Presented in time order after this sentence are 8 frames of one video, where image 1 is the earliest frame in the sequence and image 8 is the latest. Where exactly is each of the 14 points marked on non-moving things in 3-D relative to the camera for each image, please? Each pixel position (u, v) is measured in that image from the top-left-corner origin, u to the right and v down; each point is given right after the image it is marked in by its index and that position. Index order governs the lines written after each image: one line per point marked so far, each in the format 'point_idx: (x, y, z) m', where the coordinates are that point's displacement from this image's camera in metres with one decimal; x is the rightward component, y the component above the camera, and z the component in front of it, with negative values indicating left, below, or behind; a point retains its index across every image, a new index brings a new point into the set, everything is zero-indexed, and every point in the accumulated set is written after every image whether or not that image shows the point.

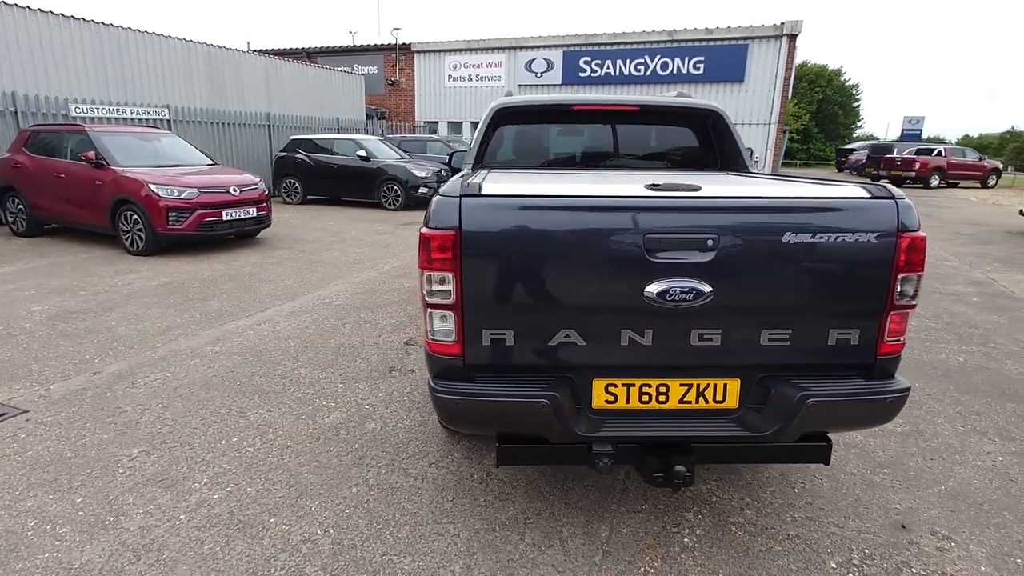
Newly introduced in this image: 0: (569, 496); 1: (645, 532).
0: (+0.3, -1.0, +2.7) m
1: (+0.6, -1.1, +2.4) m
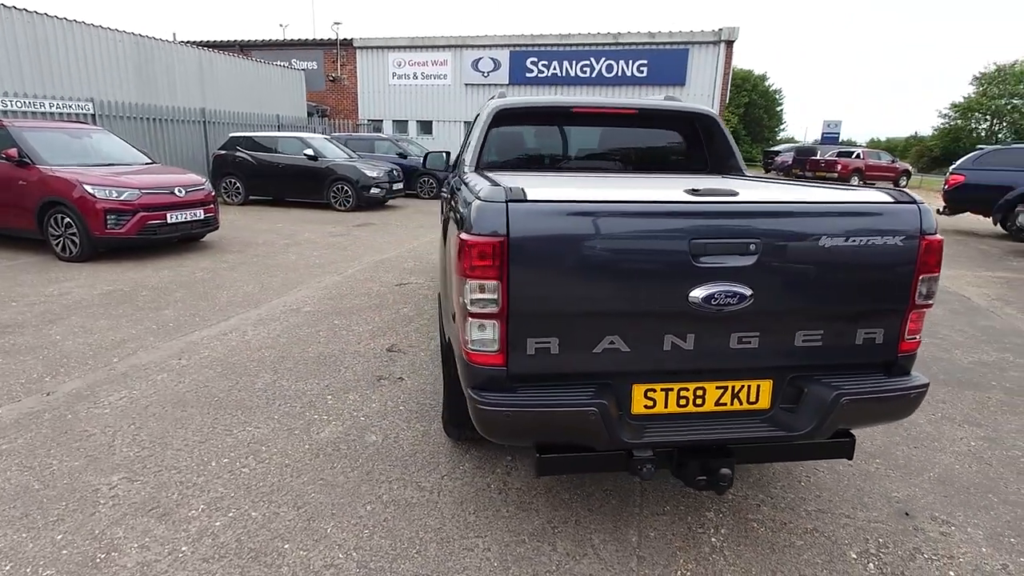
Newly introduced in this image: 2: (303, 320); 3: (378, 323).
0: (+0.4, -1.0, +2.6) m
1: (+0.7, -1.1, +2.4) m
2: (-1.9, -0.3, +5.2) m
3: (-1.2, -0.3, +5.2) m
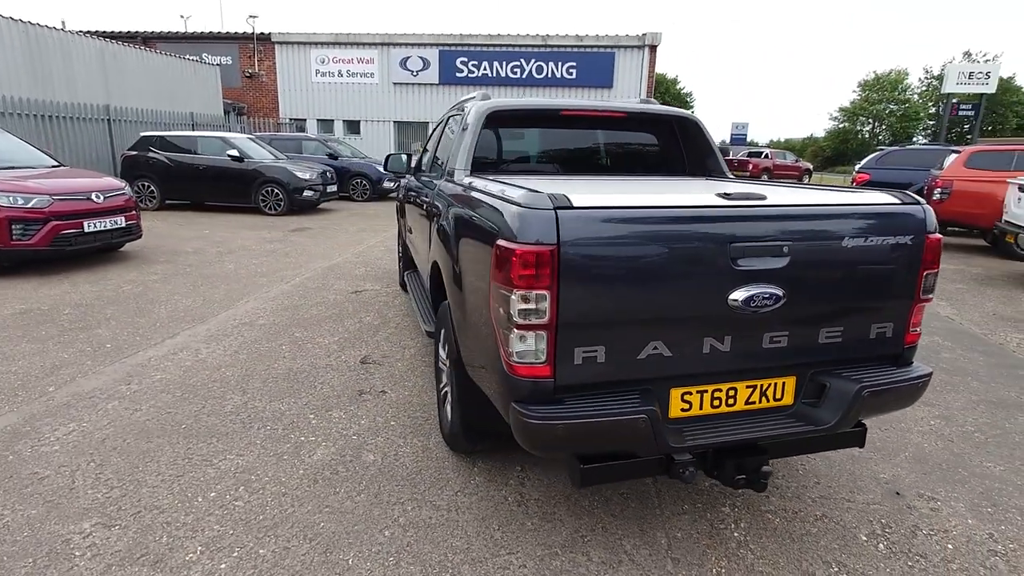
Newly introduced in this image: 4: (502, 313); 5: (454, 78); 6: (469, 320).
0: (+0.5, -1.0, +2.6) m
1: (+0.8, -1.1, +2.5) m
2: (-2.2, -0.4, +4.9) m
3: (-1.5, -0.4, +4.9) m
4: (0.0, -0.1, +2.0) m
5: (-2.0, +7.3, +19.3) m
6: (-0.2, -0.1, +2.4) m
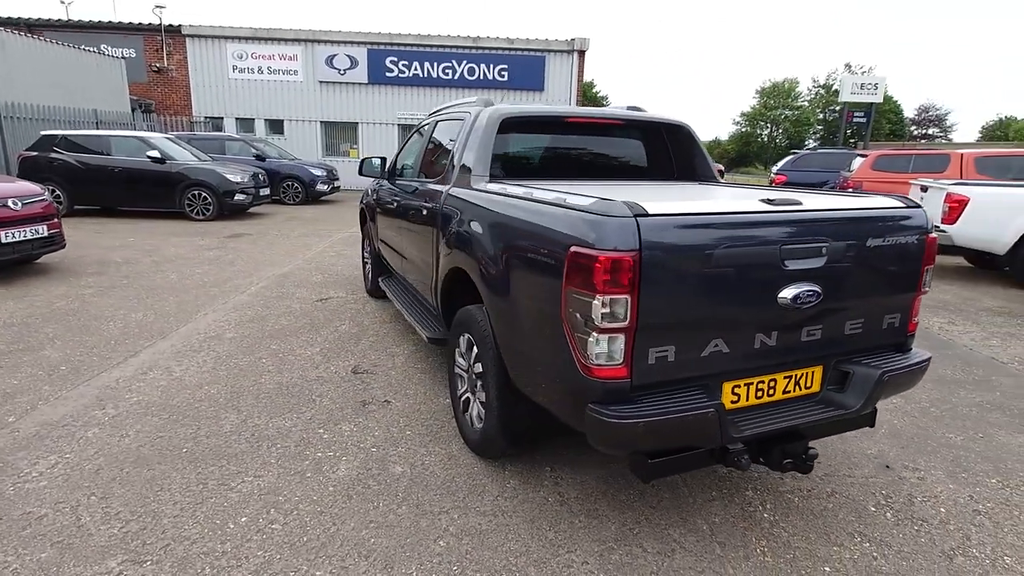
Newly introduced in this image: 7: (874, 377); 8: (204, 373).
0: (+0.7, -1.0, +2.7) m
1: (+1.1, -1.1, +2.6) m
2: (-2.3, -0.5, +4.6) m
3: (-1.6, -0.5, +4.7) m
4: (+0.2, -0.1, +2.0) m
5: (-4.4, +7.1, +19.0) m
6: (0.0, -0.2, +2.4) m
7: (+1.6, -0.4, +2.4) m
8: (-2.2, -0.6, +4.1) m
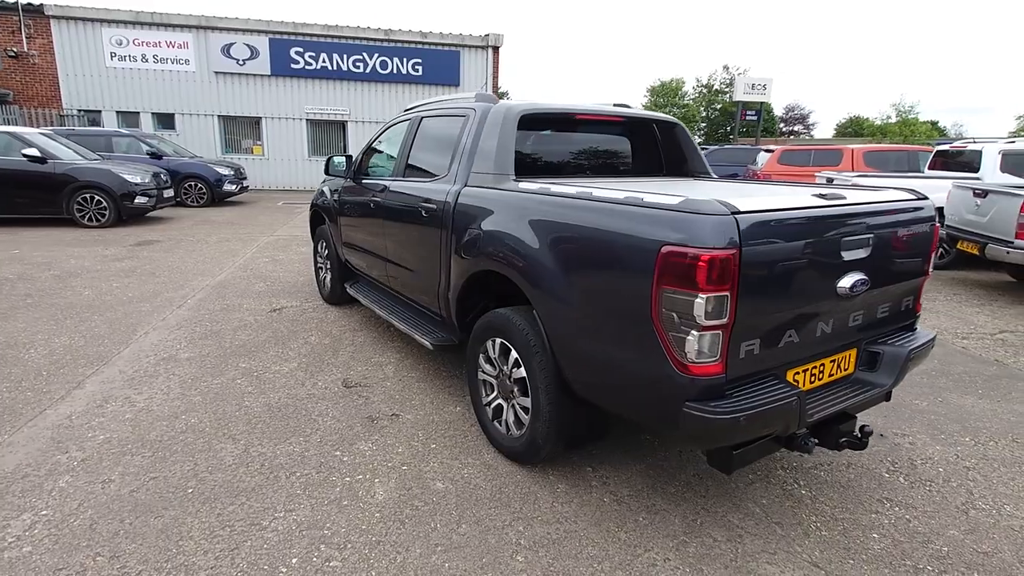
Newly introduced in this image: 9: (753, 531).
0: (+0.9, -1.0, +2.8) m
1: (+1.3, -1.0, +2.8) m
2: (-2.3, -0.6, +4.1) m
3: (-1.7, -0.5, +4.4) m
4: (+0.6, -0.1, +2.0) m
5: (-7.2, +7.0, +17.8) m
6: (+0.3, -0.2, +2.4) m
7: (+1.8, -0.3, +2.6) m
8: (-2.2, -0.7, +3.6) m
9: (+1.1, -1.1, +2.5) m
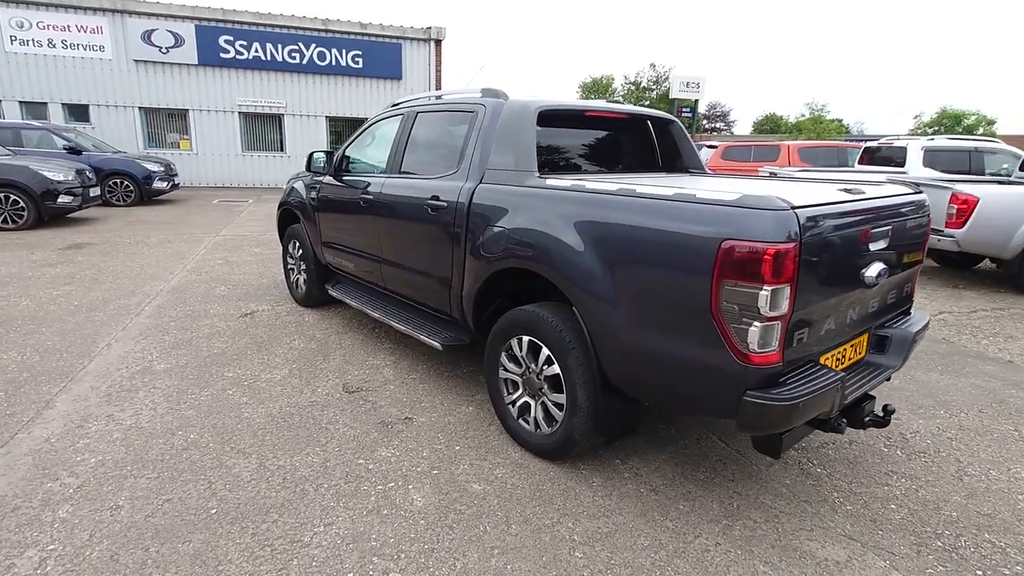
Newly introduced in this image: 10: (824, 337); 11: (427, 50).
0: (+1.1, -1.0, +2.9) m
1: (+1.5, -1.0, +2.9) m
2: (-2.3, -0.6, +3.8) m
3: (-1.7, -0.6, +4.2) m
4: (+0.8, -0.1, +2.1) m
5: (-8.9, +6.9, +16.8) m
6: (+0.5, -0.1, +2.4) m
7: (+2.0, -0.3, +2.8) m
8: (-2.1, -0.8, +3.4) m
9: (+1.3, -1.0, +2.6) m
10: (+1.3, -0.2, +2.4) m
11: (-2.8, +7.9, +18.6) m
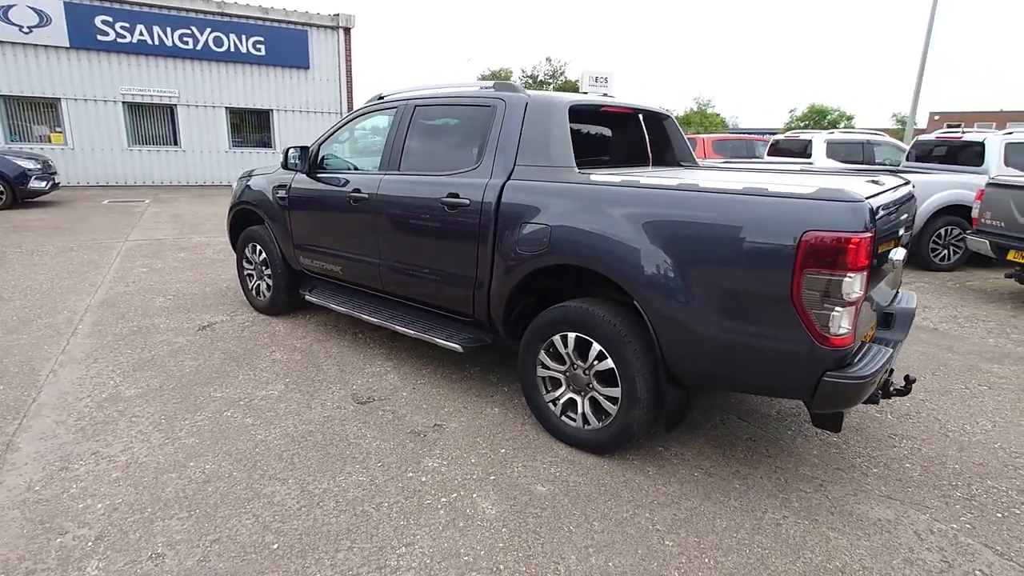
0: (+1.4, -0.9, +3.1) m
1: (+1.8, -0.9, +3.2) m
2: (-2.2, -0.7, +3.4) m
3: (-1.6, -0.6, +3.9) m
4: (+1.2, 0.0, +2.2) m
5: (-11.2, +6.6, +15.0) m
6: (+0.9, -0.1, +2.5) m
7: (+2.2, -0.1, +3.2) m
8: (-1.9, -0.8, +3.0) m
9: (+1.6, -1.0, +2.9) m
10: (+1.7, -0.1, +2.6) m
11: (-5.6, +7.9, +17.7) m
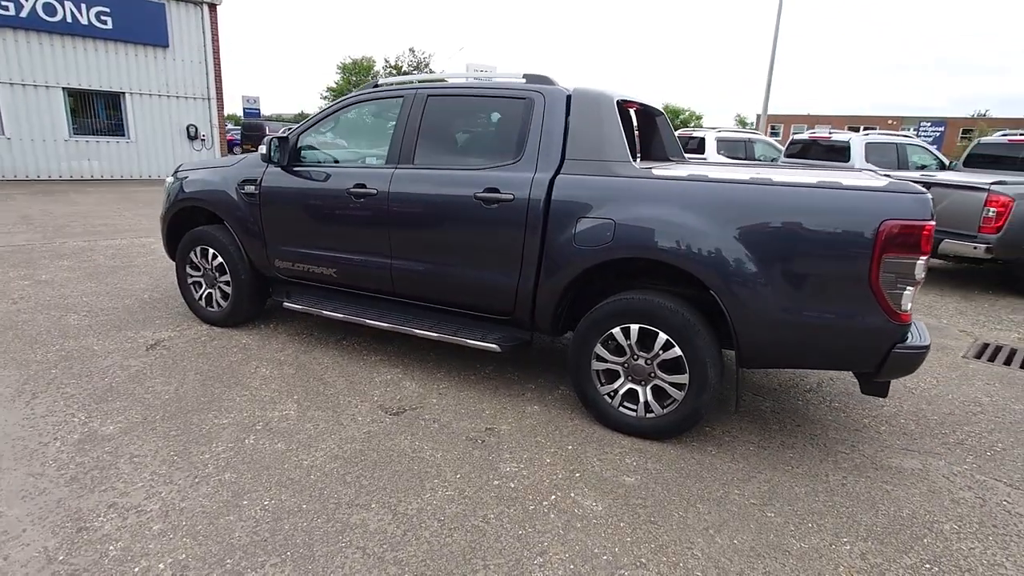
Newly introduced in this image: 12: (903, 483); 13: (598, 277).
0: (+1.7, -0.8, +3.4) m
1: (+2.0, -0.8, +3.6) m
2: (-1.8, -0.8, +2.9) m
3: (-1.4, -0.7, +3.5) m
4: (+1.7, 0.0, +2.5) m
5: (-13.6, +6.1, +11.9) m
6: (+1.3, 0.0, +2.7) m
7: (+2.5, 0.0, +3.7) m
8: (-1.4, -0.9, +2.5) m
9: (+2.0, -0.9, +3.2) m
10: (+2.0, 0.0, +3.0) m
11: (-8.9, +7.7, +15.9) m
12: (+2.0, -1.0, +2.8) m
13: (+0.5, +0.1, +3.2) m
